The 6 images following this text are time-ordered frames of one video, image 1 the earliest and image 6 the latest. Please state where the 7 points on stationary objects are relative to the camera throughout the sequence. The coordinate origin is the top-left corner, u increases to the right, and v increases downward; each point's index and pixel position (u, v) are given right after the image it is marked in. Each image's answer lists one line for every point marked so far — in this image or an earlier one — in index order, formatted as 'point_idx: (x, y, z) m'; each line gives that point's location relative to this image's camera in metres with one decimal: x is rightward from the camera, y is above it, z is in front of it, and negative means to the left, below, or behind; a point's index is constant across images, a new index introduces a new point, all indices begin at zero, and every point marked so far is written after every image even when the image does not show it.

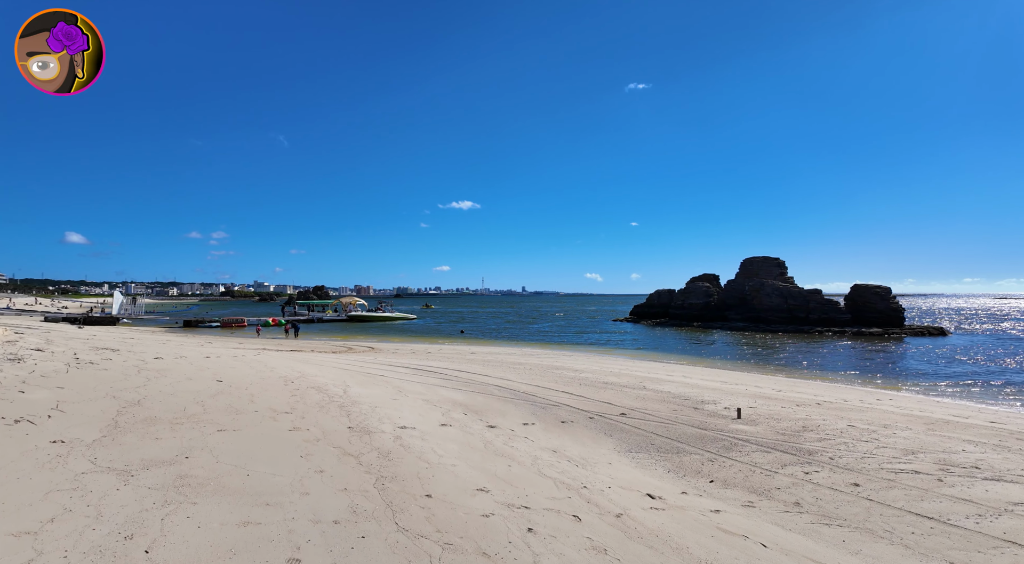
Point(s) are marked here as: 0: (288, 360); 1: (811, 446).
0: (-7.7, -2.7, +19.6) m
1: (+5.0, -2.7, +9.6) m
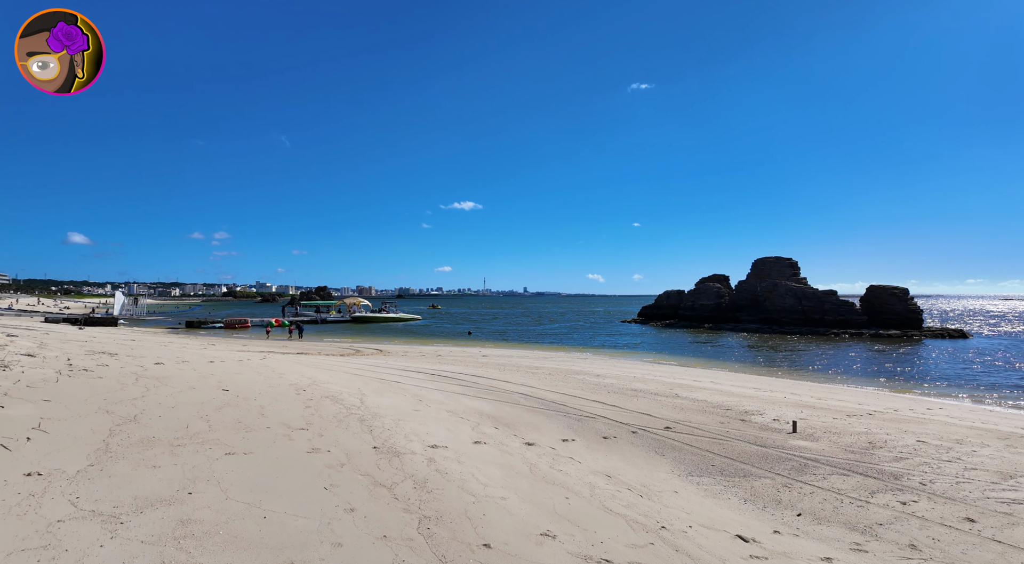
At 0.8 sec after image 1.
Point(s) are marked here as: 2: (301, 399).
0: (-7.0, -2.7, +18.6) m
1: (+5.6, -2.7, +8.5) m
2: (-4.0, -2.2, +10.8) m
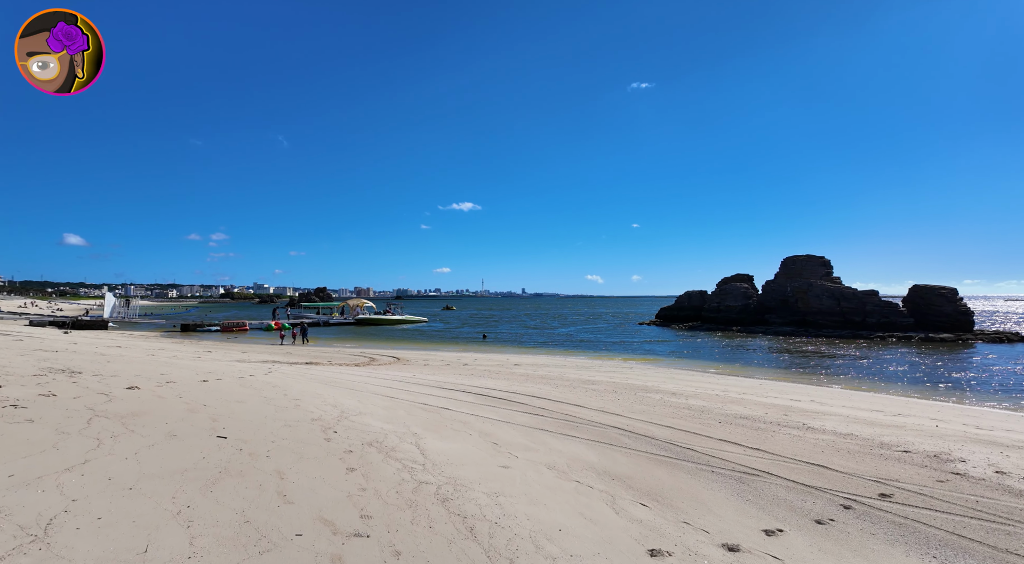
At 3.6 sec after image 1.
0: (-5.3, -2.6, +15.0) m
1: (+7.4, -2.7, +4.9) m
2: (-2.2, -2.1, +7.2) m
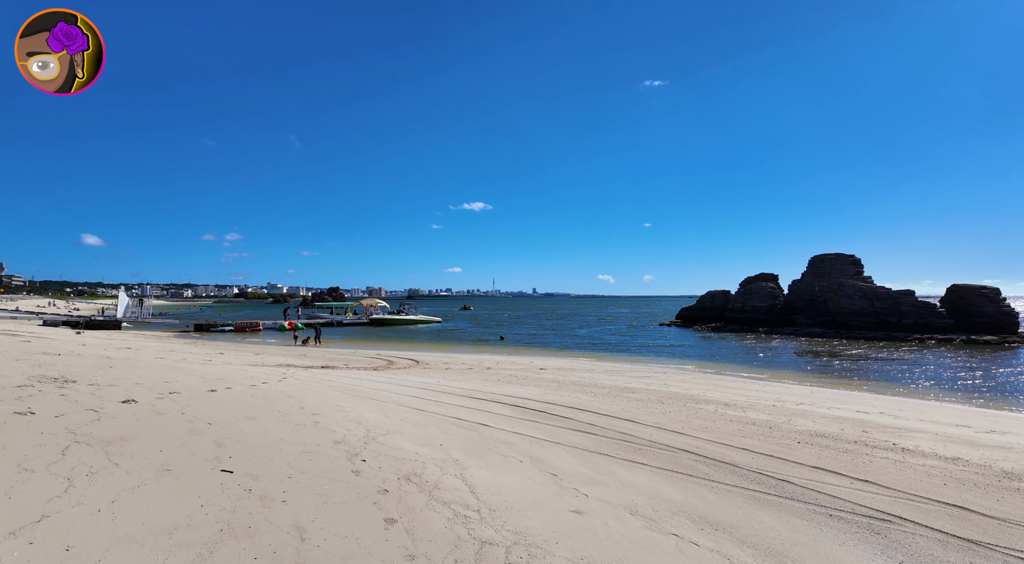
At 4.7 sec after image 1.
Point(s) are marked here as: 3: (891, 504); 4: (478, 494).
0: (-4.4, -2.6, +13.6) m
1: (+8.1, -2.6, +3.3) m
2: (-1.5, -2.1, +5.7) m
3: (+4.6, -2.7, +7.0) m
4: (-0.4, -2.3, +6.2) m
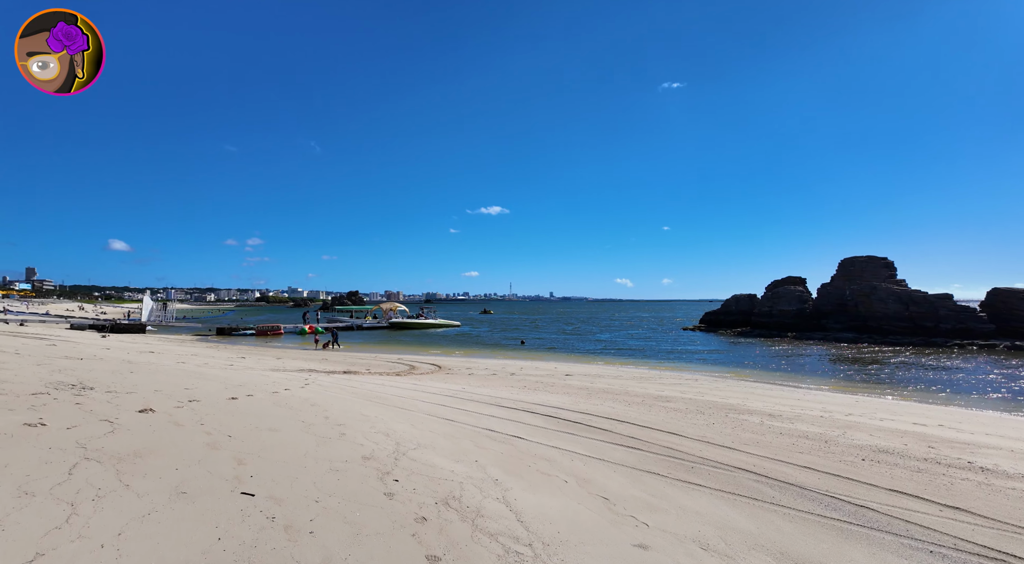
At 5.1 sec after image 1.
0: (-3.7, -2.7, +13.0) m
1: (+8.5, -2.6, +2.3) m
2: (-1.0, -2.1, +5.0) m
3: (+5.1, -2.7, +6.1) m
4: (+0.1, -2.3, +5.5) m
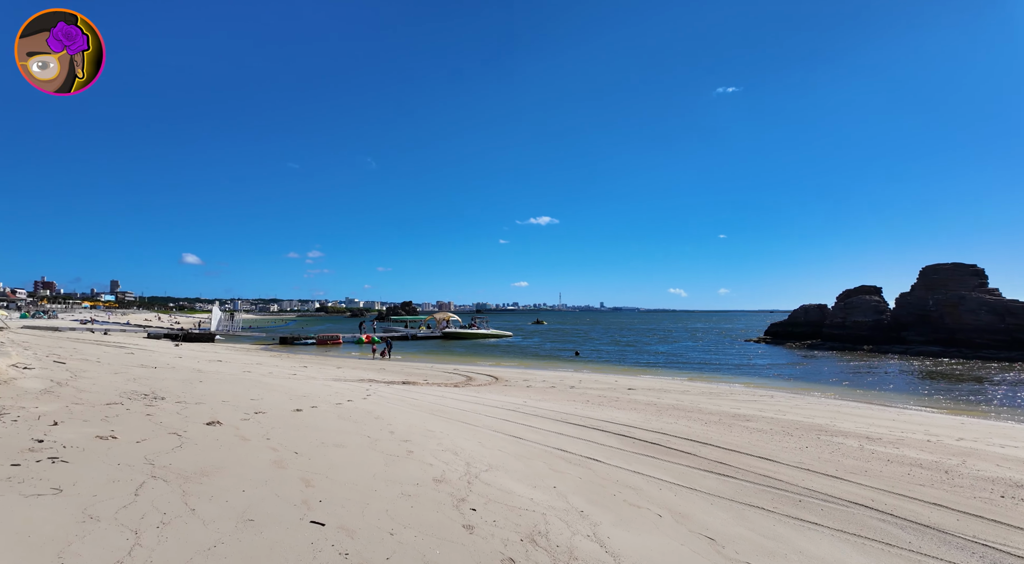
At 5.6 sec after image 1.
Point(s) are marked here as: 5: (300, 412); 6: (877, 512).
0: (-2.1, -2.9, +12.6) m
1: (+9.0, -2.6, +0.8) m
2: (-0.2, -2.2, +4.4) m
3: (+6.0, -2.8, +5.0) m
4: (+1.0, -2.4, +4.8) m
5: (-4.0, -2.5, +10.9) m
6: (+4.5, -2.8, +7.1) m
